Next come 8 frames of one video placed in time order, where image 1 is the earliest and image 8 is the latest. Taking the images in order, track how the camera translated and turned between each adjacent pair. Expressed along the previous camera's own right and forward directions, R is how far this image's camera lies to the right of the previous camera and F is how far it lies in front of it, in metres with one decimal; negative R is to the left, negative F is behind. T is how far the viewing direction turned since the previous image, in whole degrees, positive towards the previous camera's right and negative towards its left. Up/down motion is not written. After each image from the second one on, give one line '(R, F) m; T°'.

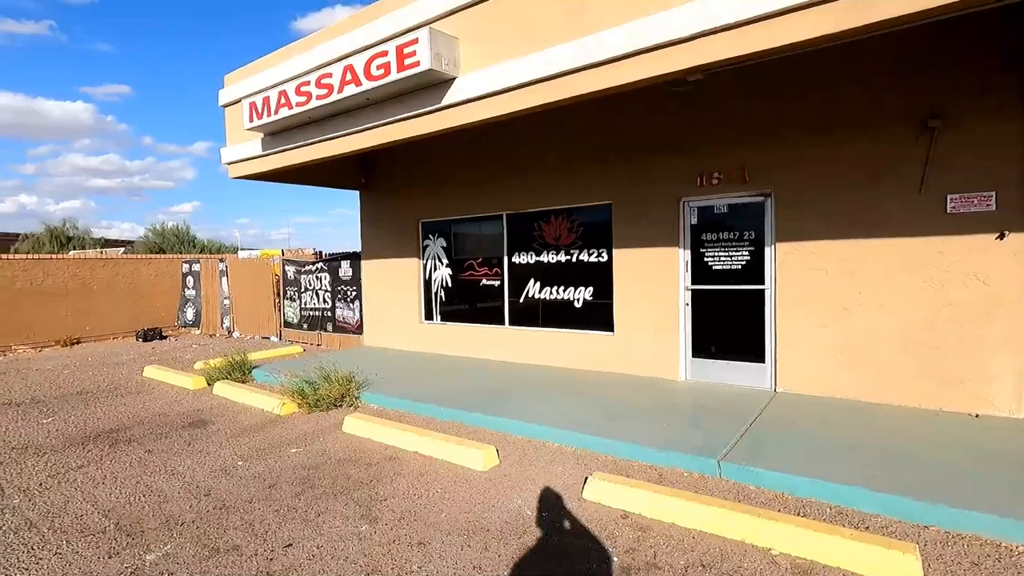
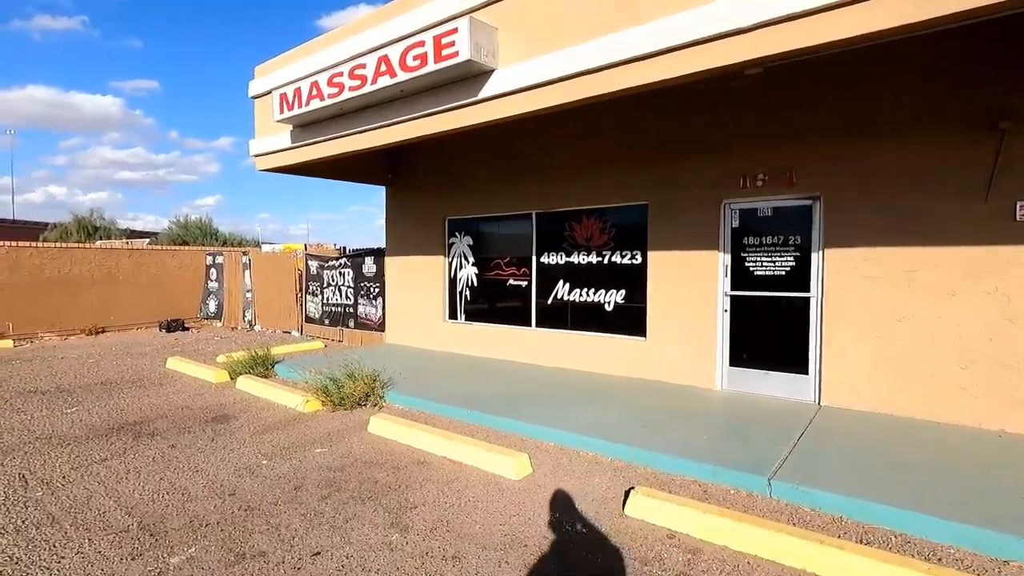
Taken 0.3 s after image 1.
(-0.2, +0.2) m; -2°
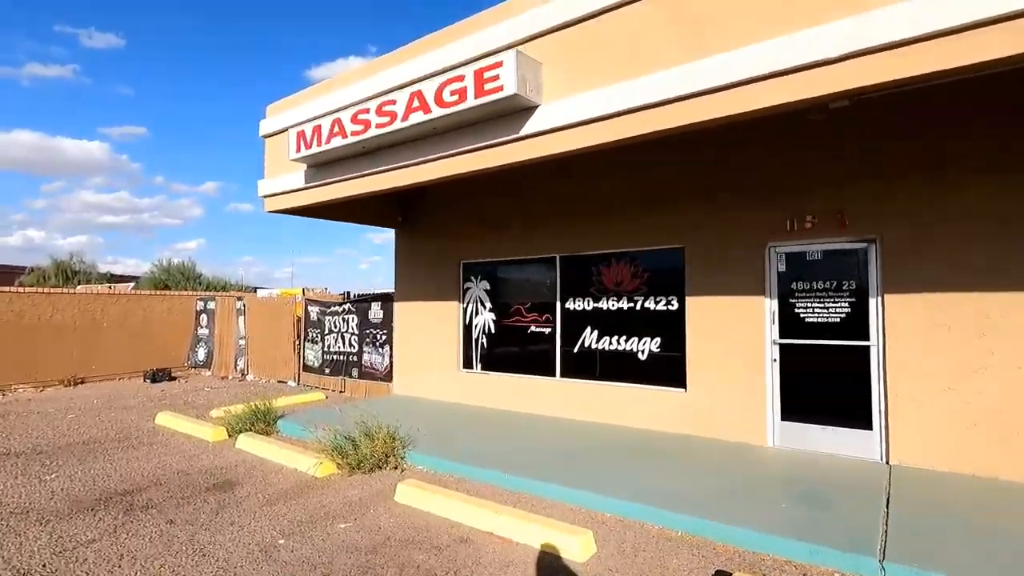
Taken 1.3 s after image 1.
(-0.6, +0.5) m; +2°
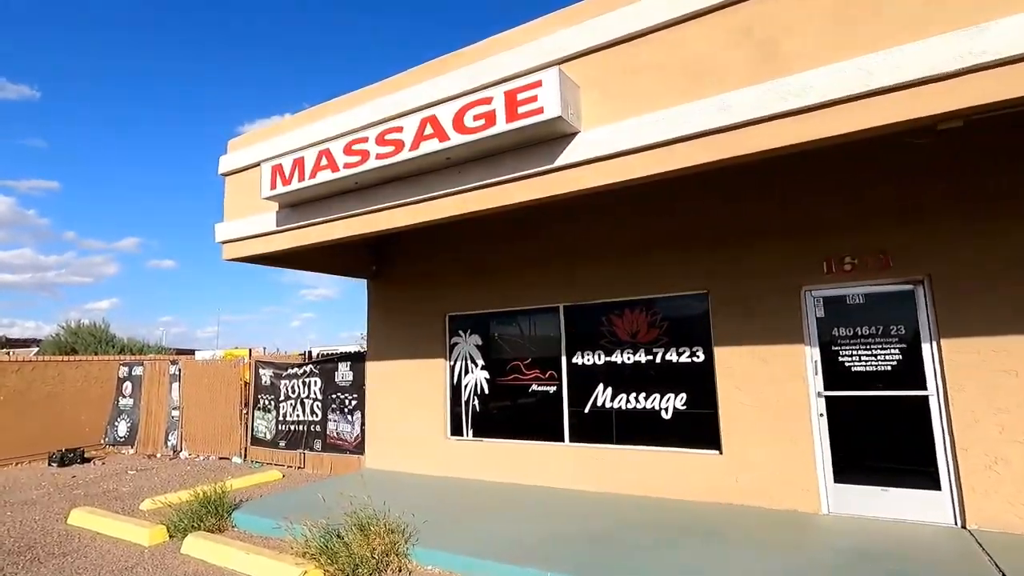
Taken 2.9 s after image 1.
(-0.8, +0.9) m; +7°
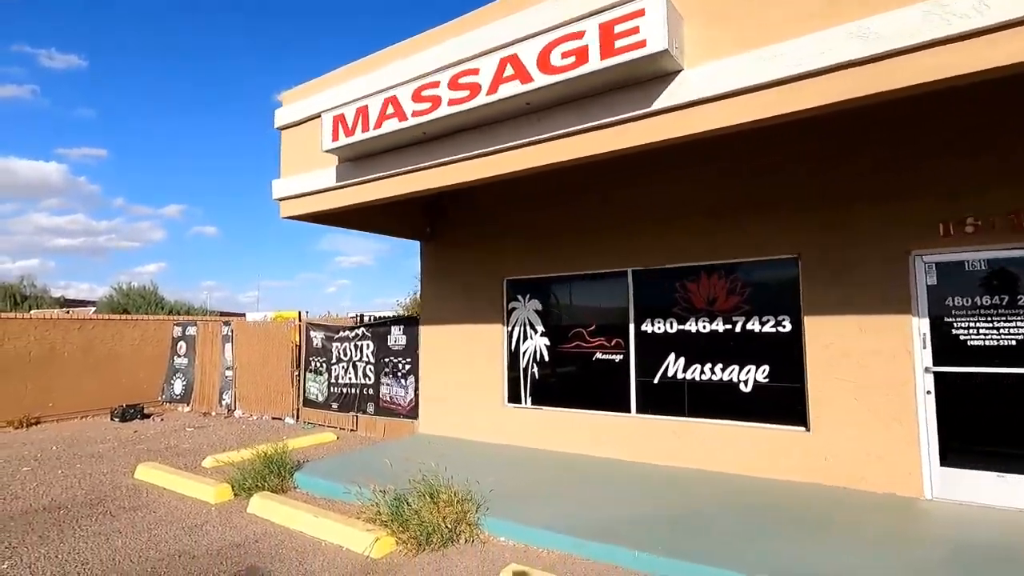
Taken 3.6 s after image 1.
(-0.4, +0.4) m; -3°
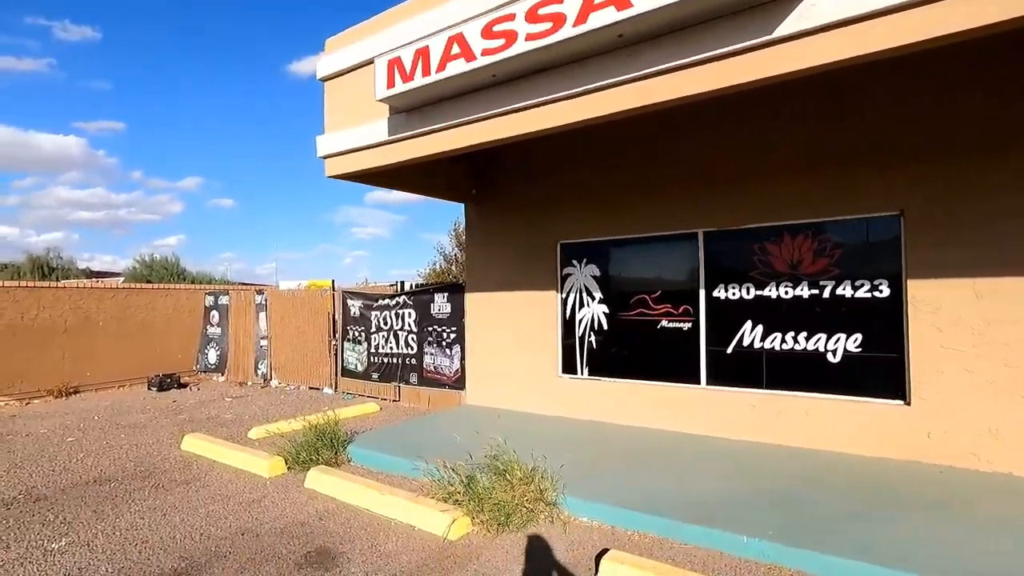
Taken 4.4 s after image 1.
(-0.6, +0.5) m; -2°
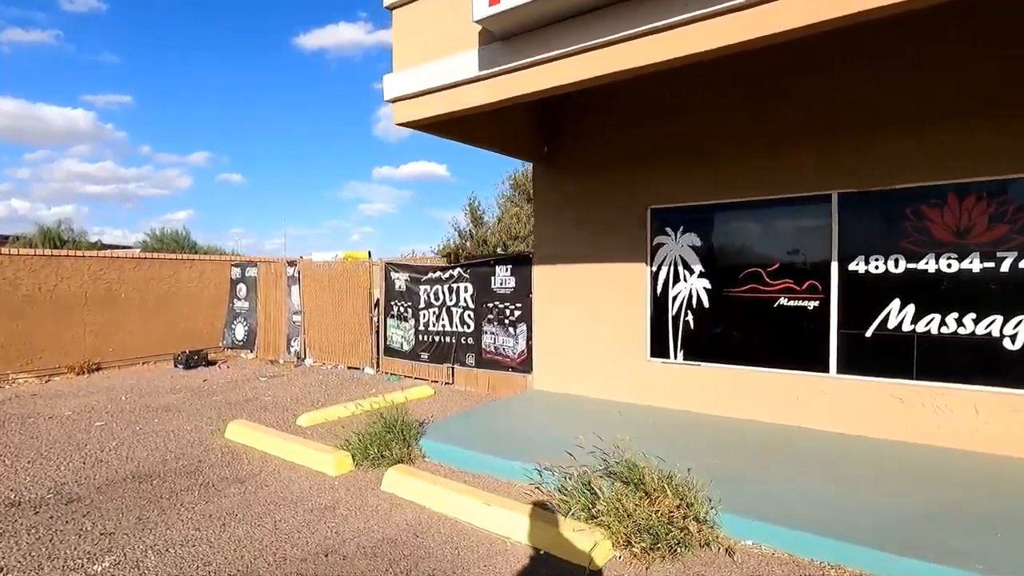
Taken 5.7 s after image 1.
(-1.0, +0.9) m; -1°
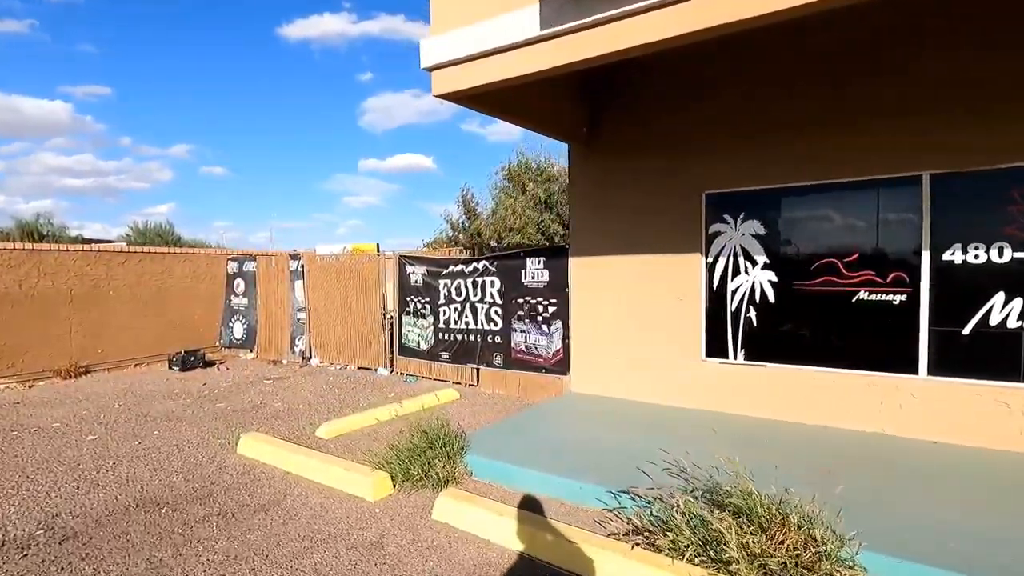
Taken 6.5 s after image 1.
(-0.6, +0.7) m; +1°
